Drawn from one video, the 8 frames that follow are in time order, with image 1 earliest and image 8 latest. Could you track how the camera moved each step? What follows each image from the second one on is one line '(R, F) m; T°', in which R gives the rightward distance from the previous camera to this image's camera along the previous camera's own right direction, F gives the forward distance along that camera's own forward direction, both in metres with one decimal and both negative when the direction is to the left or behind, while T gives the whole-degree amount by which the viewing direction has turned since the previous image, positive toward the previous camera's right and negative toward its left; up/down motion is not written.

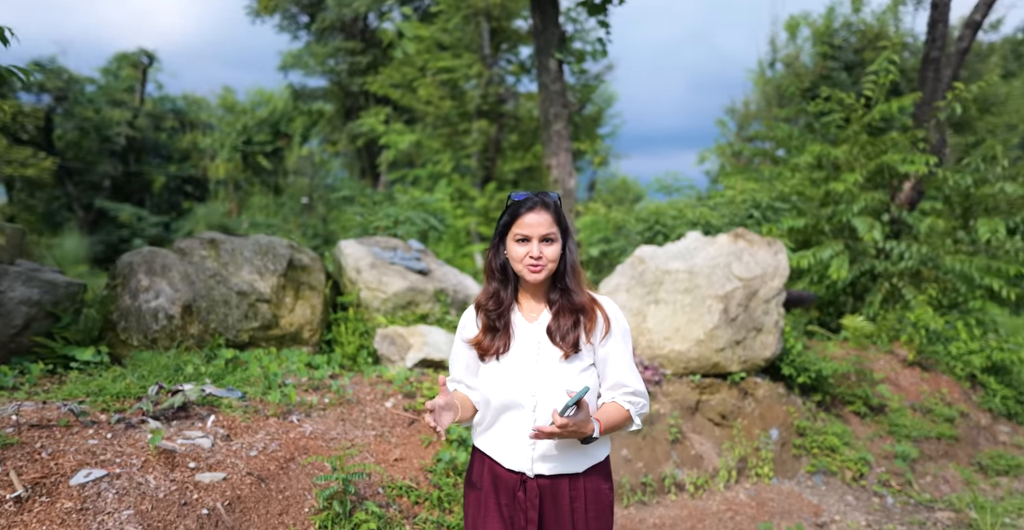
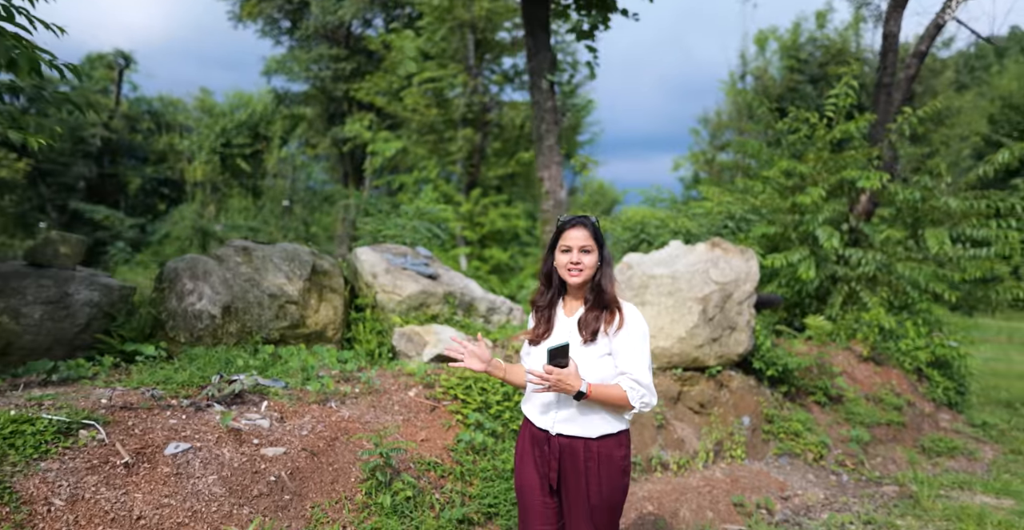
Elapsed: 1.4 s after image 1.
(-0.2, -0.6) m; +2°
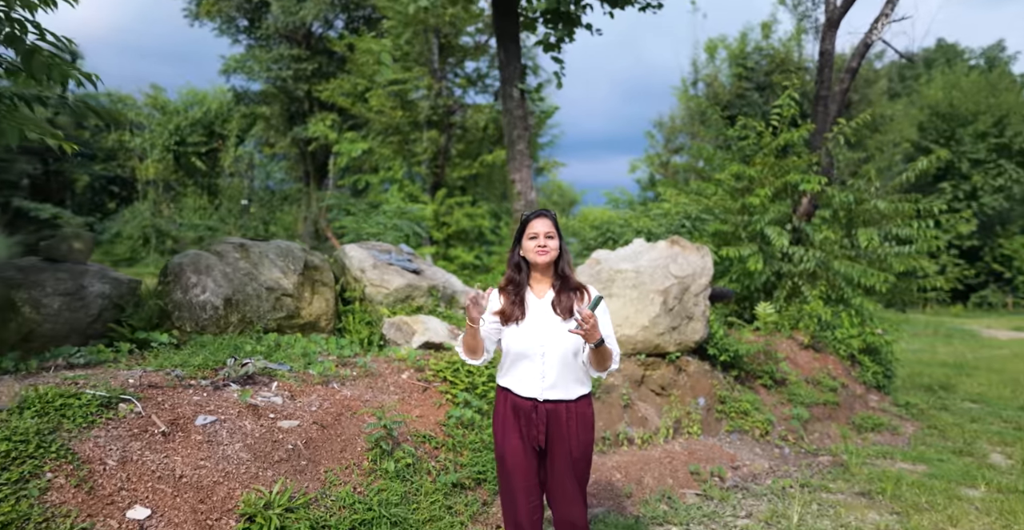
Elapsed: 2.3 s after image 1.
(-0.2, -0.5) m; +4°
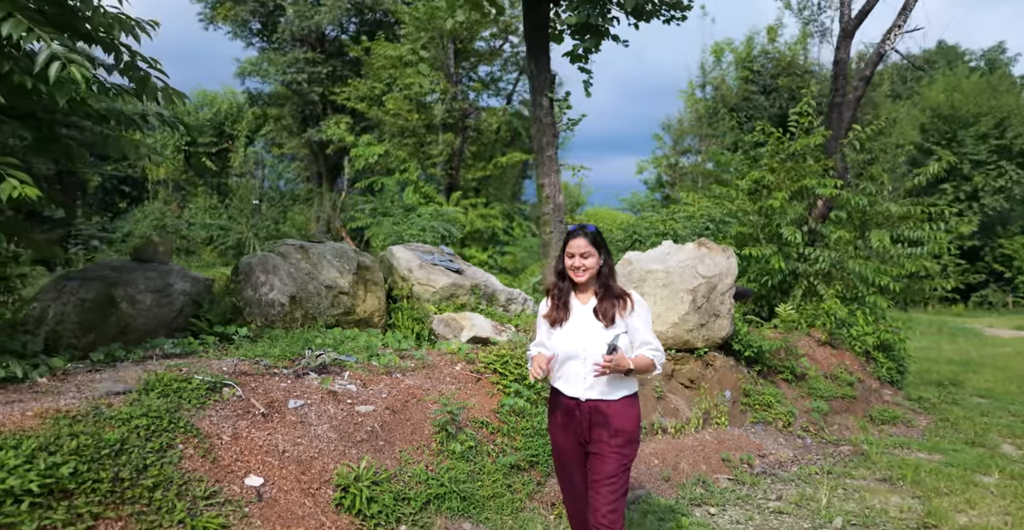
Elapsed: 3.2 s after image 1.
(-0.4, -0.4) m; 0°
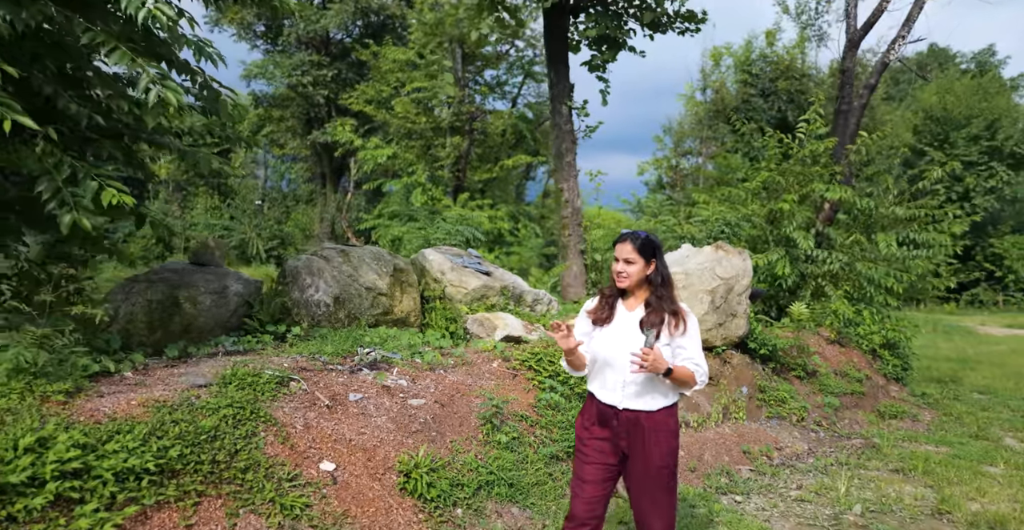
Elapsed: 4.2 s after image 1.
(-0.3, -0.3) m; 0°
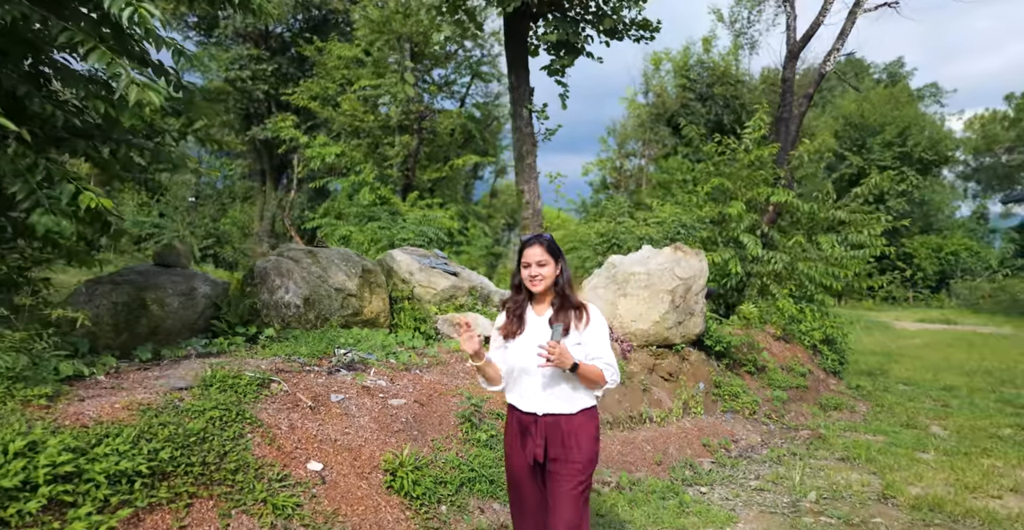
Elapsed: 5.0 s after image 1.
(-0.3, -0.1) m; +5°
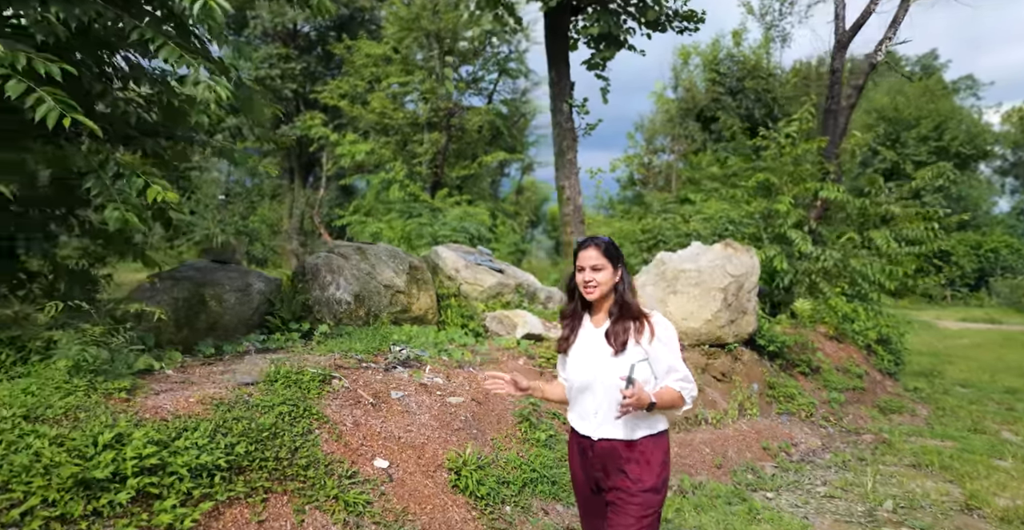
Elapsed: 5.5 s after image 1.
(-0.3, +0.1) m; -2°
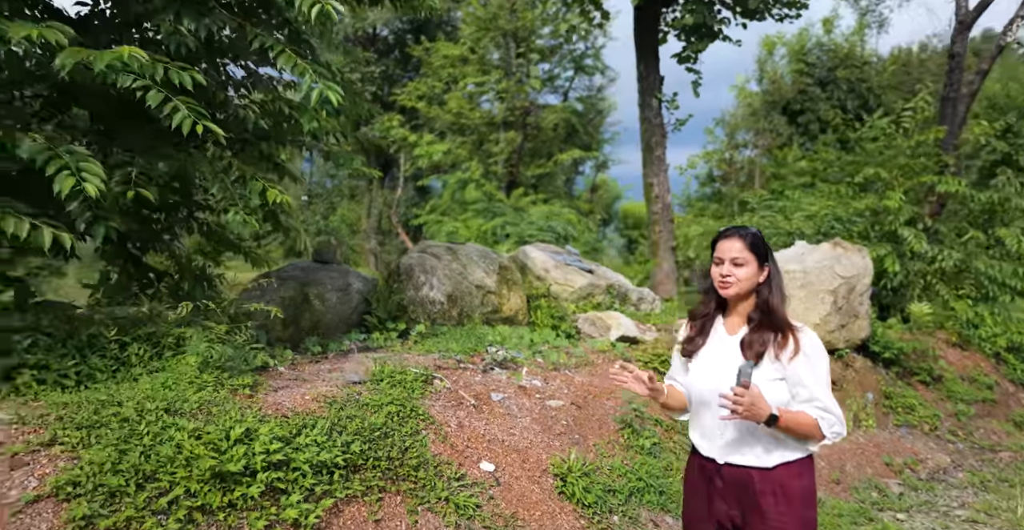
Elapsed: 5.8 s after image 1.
(-0.2, +0.2) m; -6°
